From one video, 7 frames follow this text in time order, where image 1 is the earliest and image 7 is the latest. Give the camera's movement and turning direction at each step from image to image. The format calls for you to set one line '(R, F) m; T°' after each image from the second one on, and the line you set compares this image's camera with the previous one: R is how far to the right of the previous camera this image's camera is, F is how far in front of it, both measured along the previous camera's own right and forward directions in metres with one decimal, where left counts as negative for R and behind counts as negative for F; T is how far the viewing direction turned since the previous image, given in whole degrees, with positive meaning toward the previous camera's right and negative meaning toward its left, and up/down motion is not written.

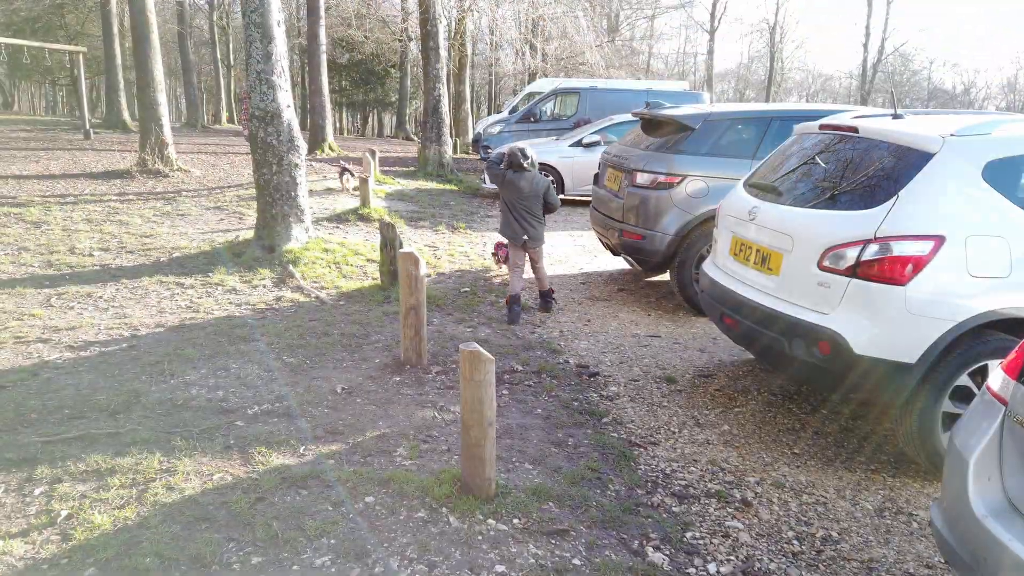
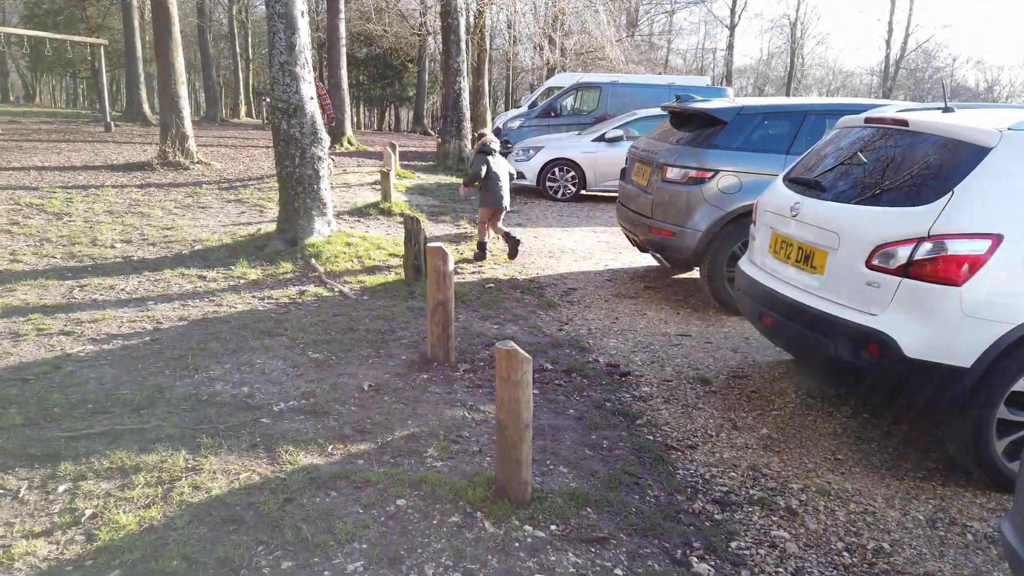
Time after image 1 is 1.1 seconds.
(-0.1, +0.1) m; -1°
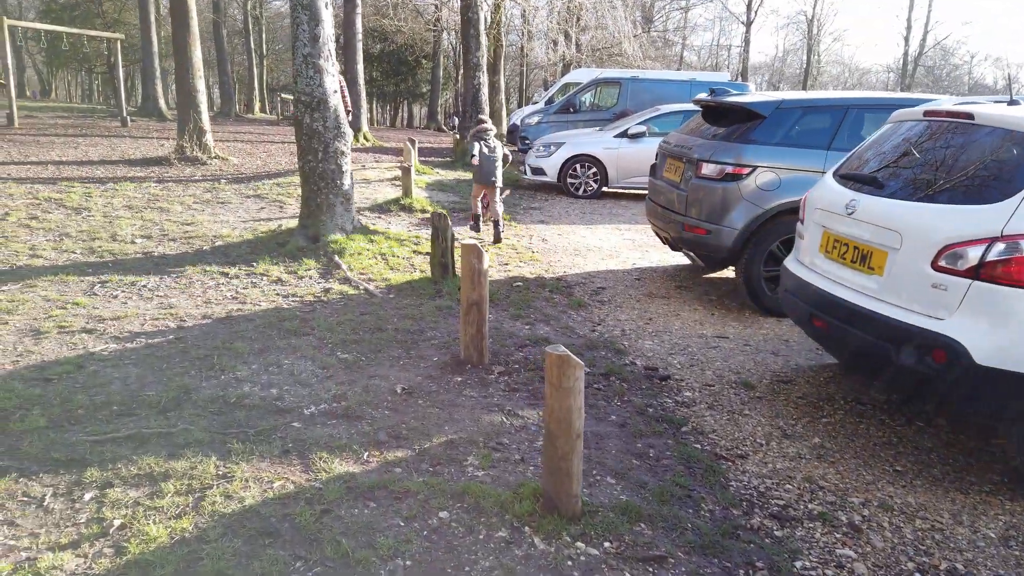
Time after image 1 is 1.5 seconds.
(-0.2, +0.2) m; -1°
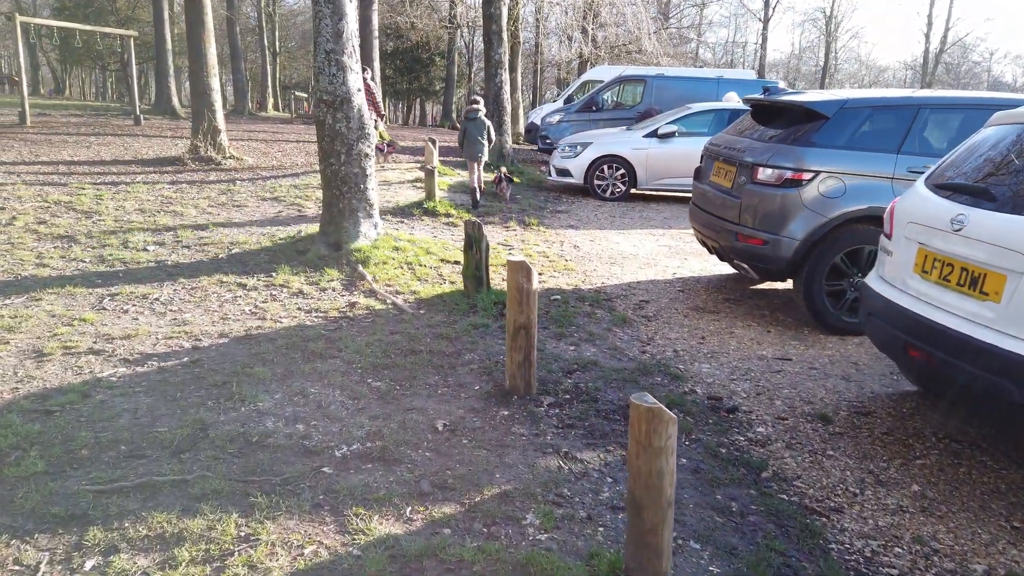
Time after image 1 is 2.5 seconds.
(-0.2, +0.4) m; -1°
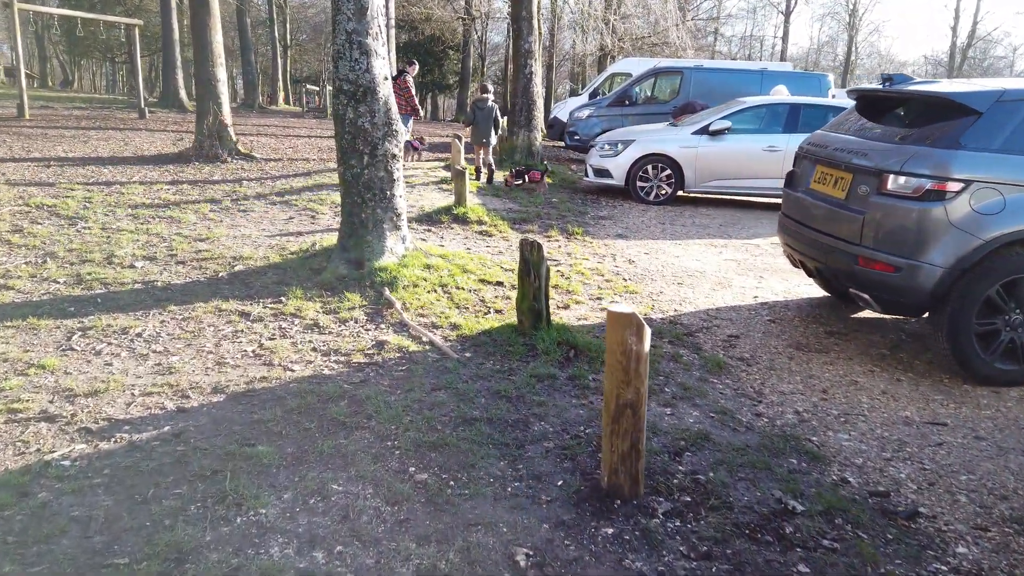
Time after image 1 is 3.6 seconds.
(-0.3, +1.1) m; -1°
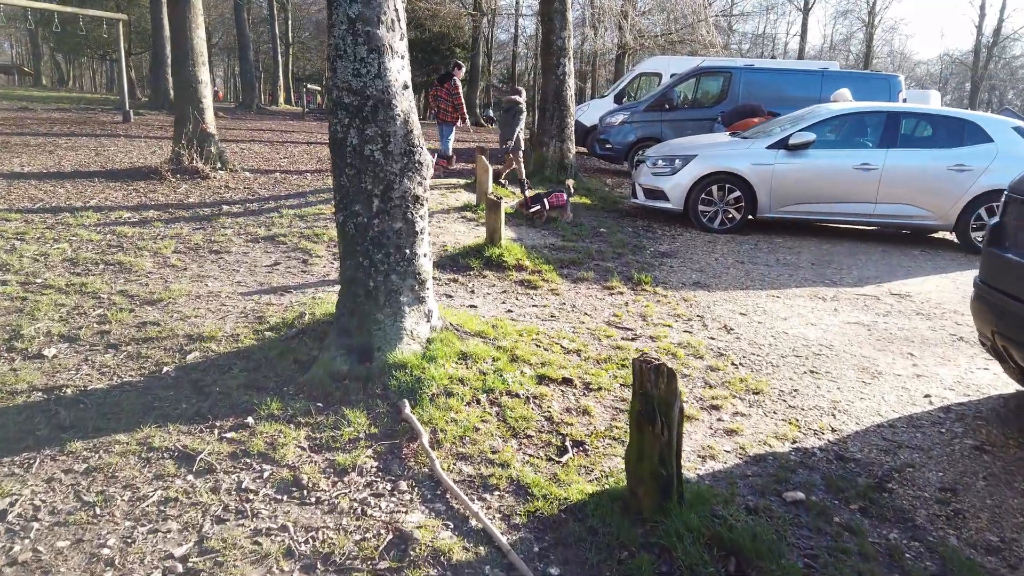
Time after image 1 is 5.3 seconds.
(-0.4, +1.8) m; 0°
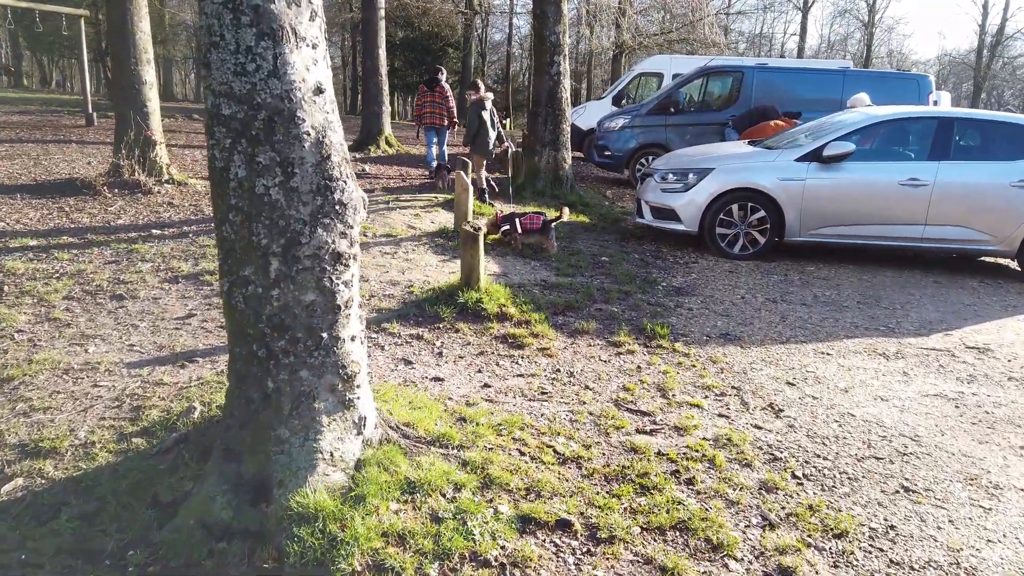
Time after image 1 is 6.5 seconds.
(+0.1, +1.3) m; 0°
